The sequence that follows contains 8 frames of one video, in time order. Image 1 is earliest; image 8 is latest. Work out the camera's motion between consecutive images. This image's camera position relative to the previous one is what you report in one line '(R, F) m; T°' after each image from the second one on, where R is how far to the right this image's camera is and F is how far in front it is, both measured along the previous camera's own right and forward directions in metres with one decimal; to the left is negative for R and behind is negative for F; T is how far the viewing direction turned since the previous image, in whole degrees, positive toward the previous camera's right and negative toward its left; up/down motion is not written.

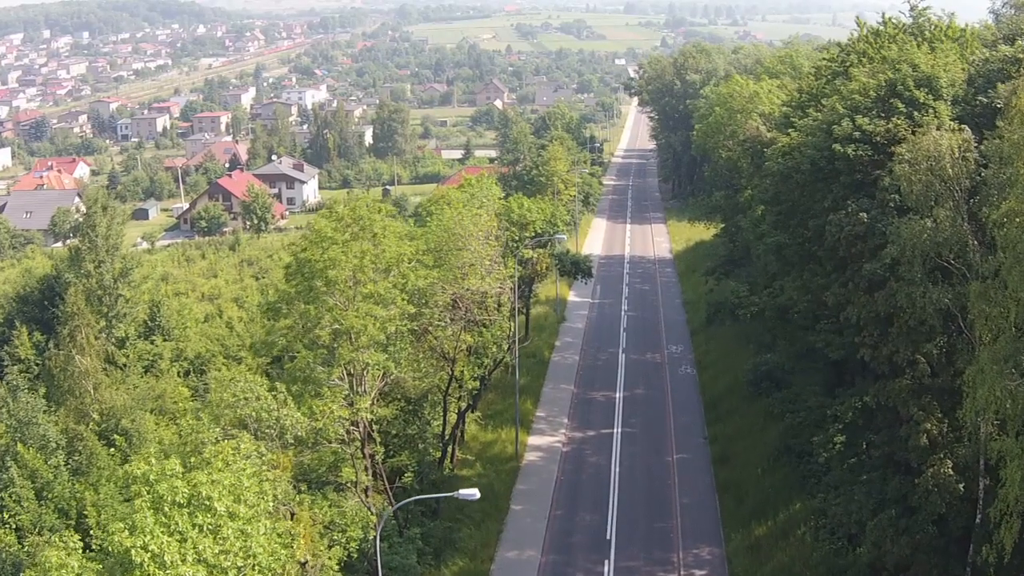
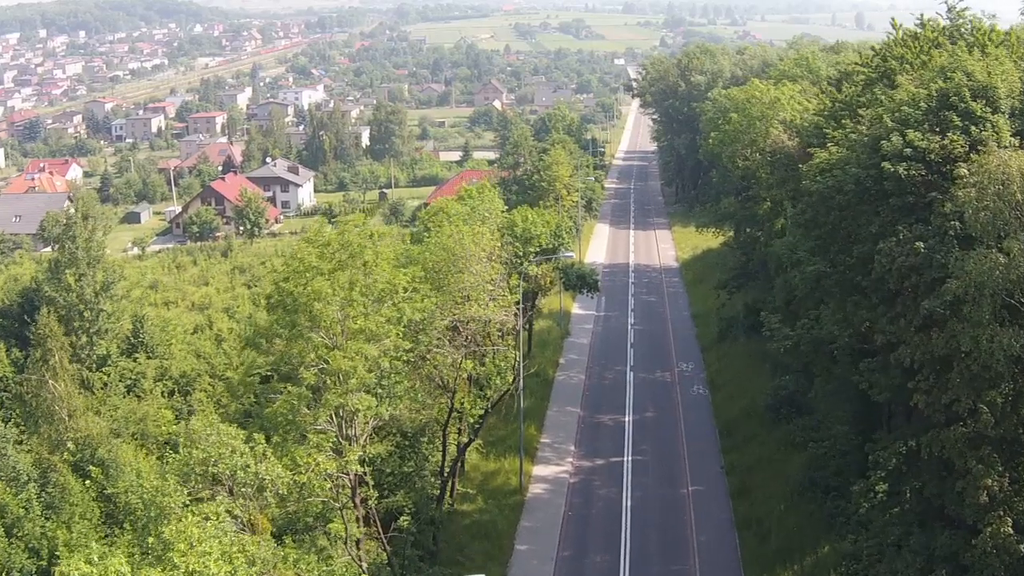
(-0.1, +1.6) m; 0°
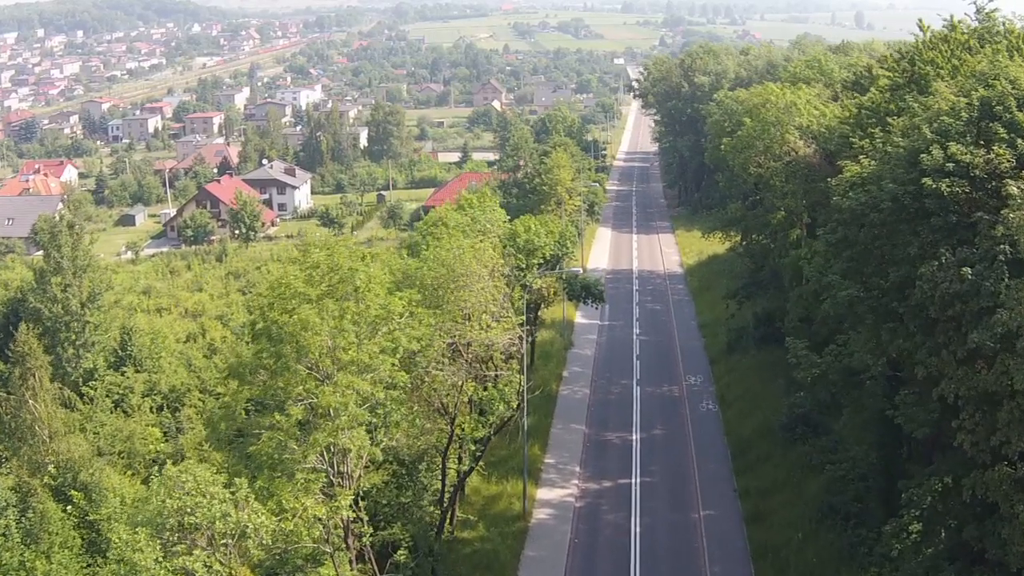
(-0.1, +1.1) m; 0°
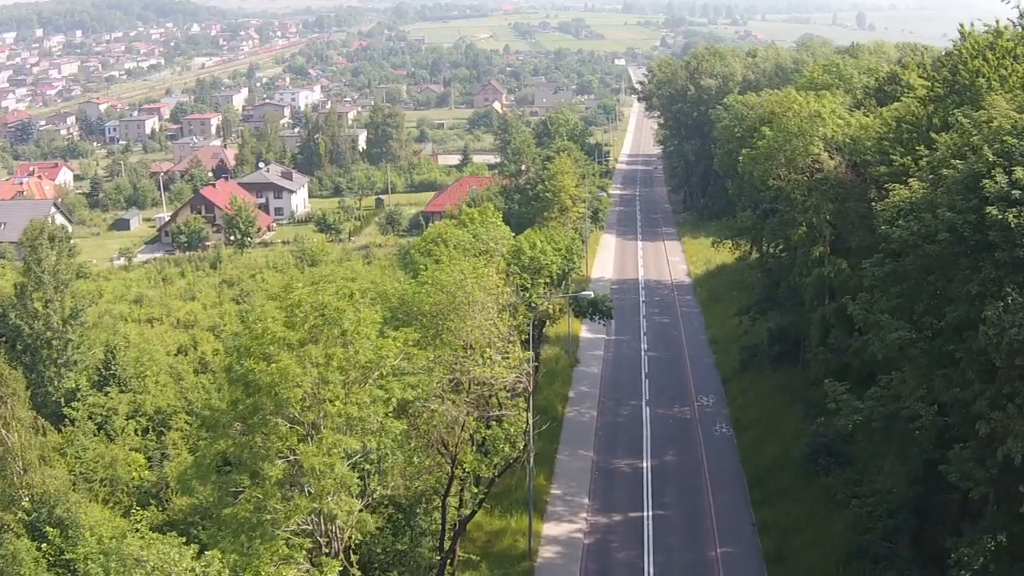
(-0.1, +1.4) m; 0°
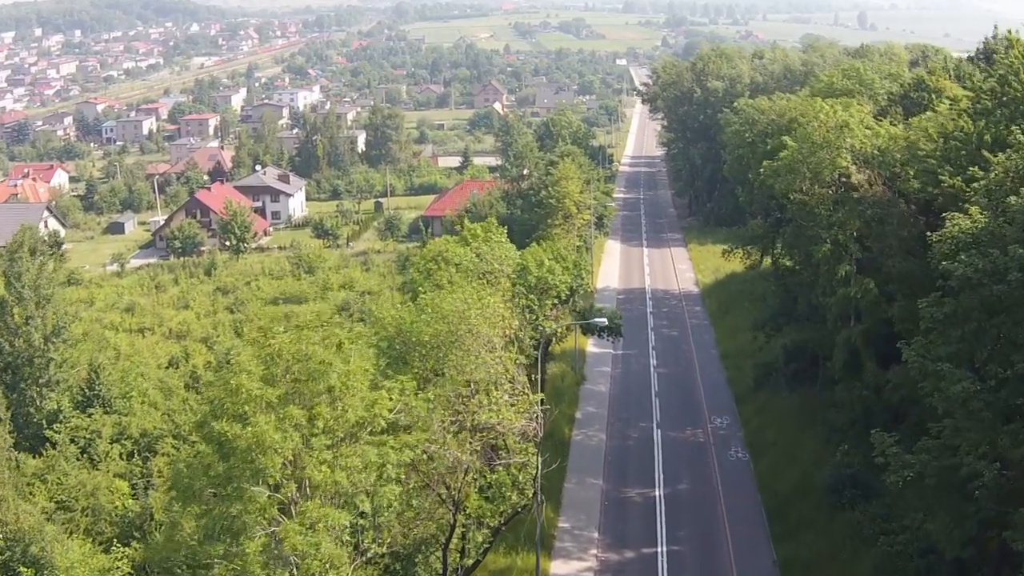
(-0.1, +1.4) m; 0°
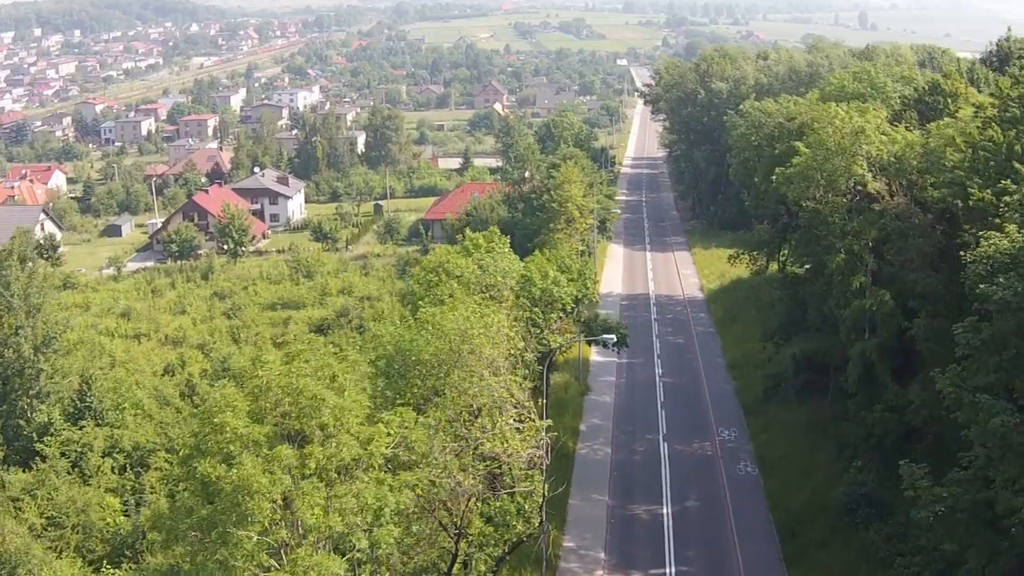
(-0.1, +0.7) m; 0°
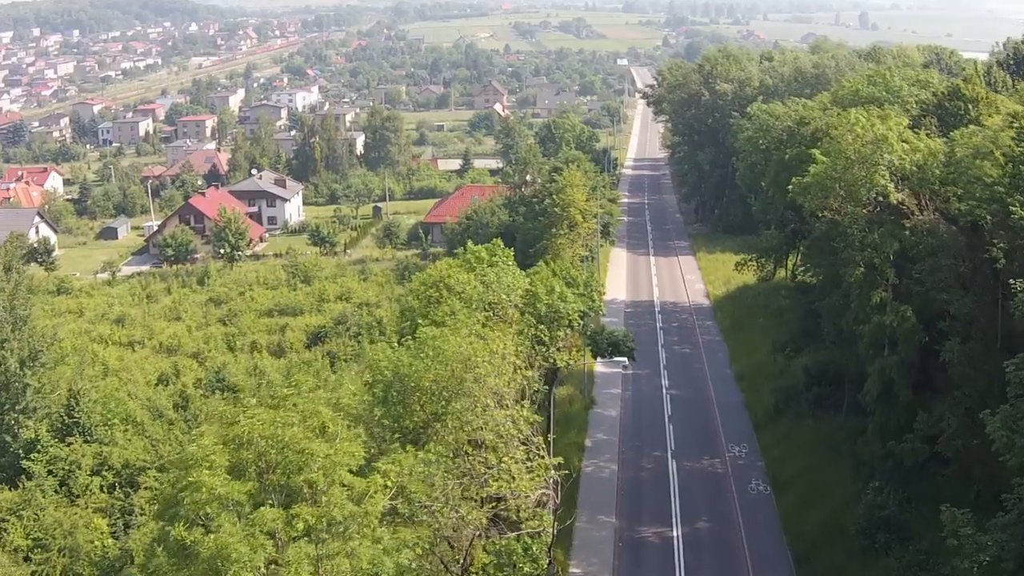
(-0.1, +0.9) m; 0°
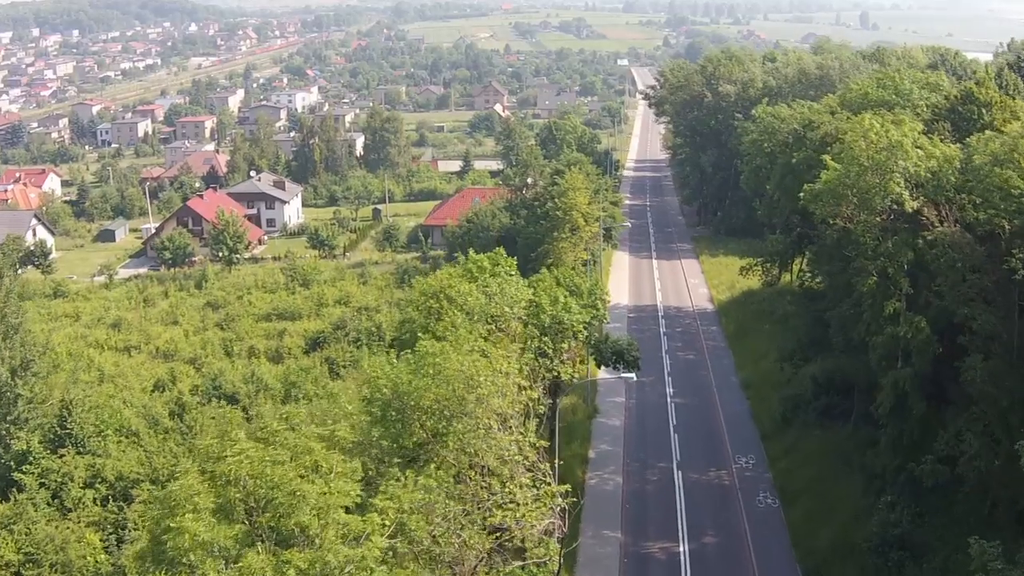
(-0.1, +0.6) m; 0°
